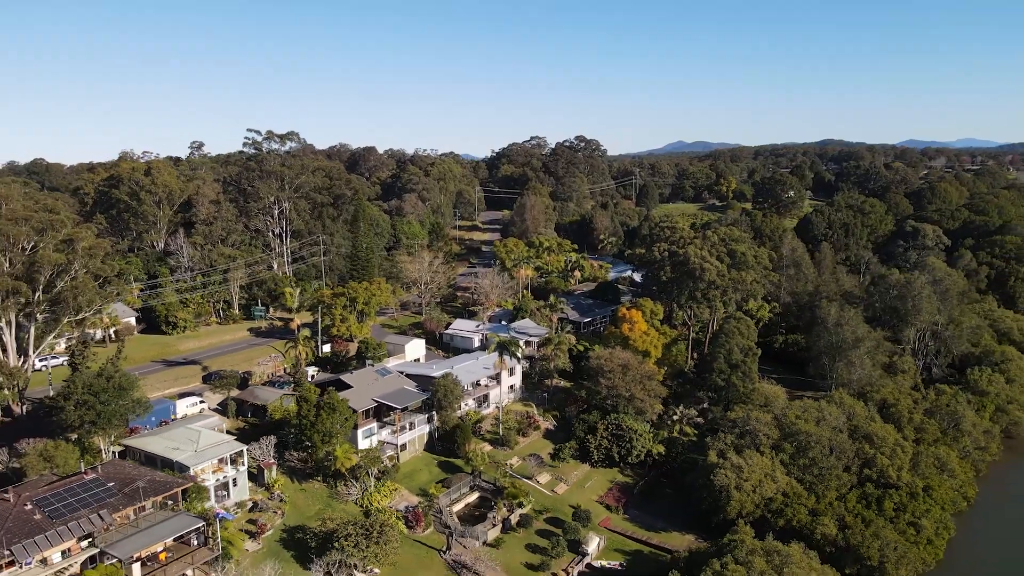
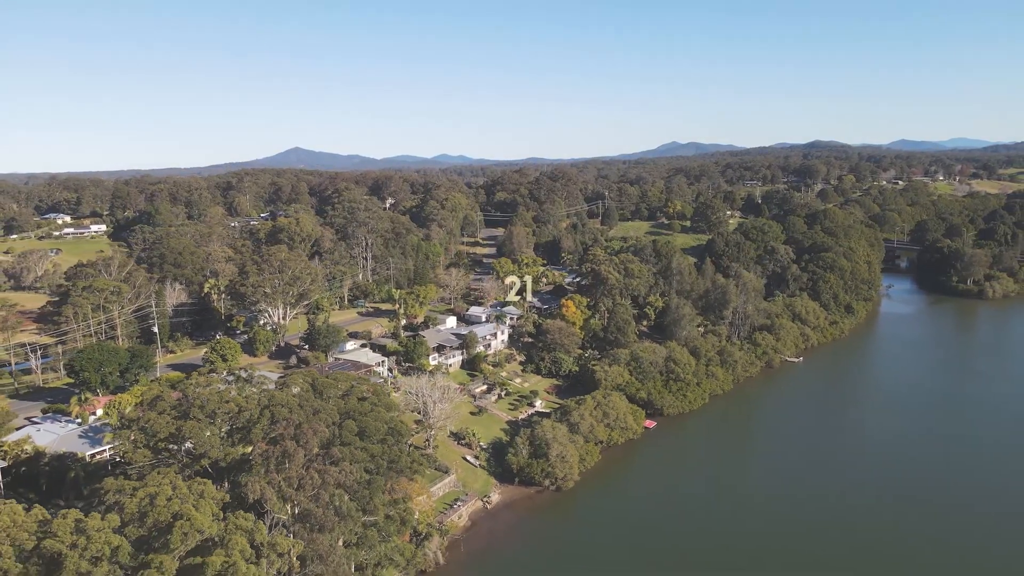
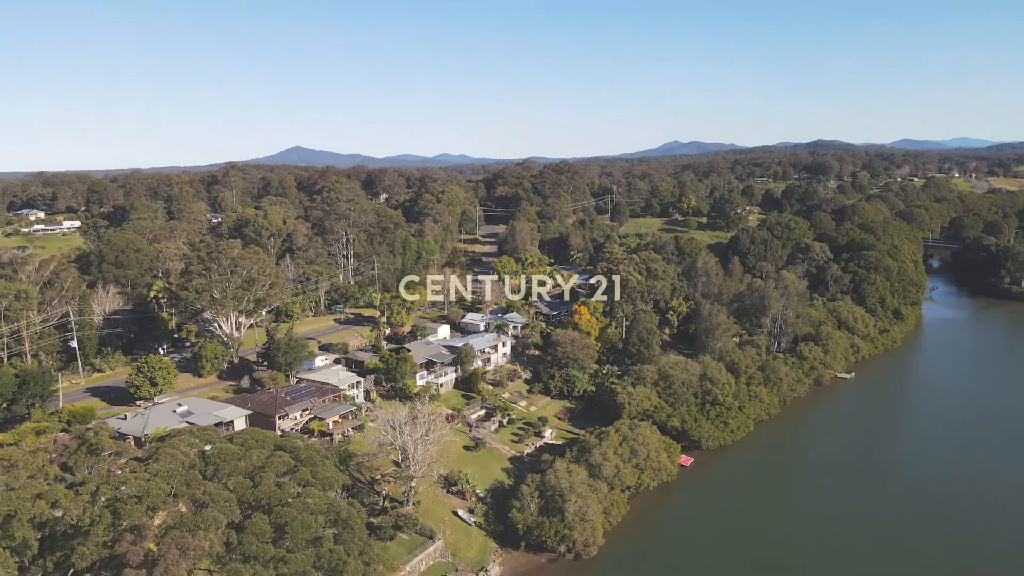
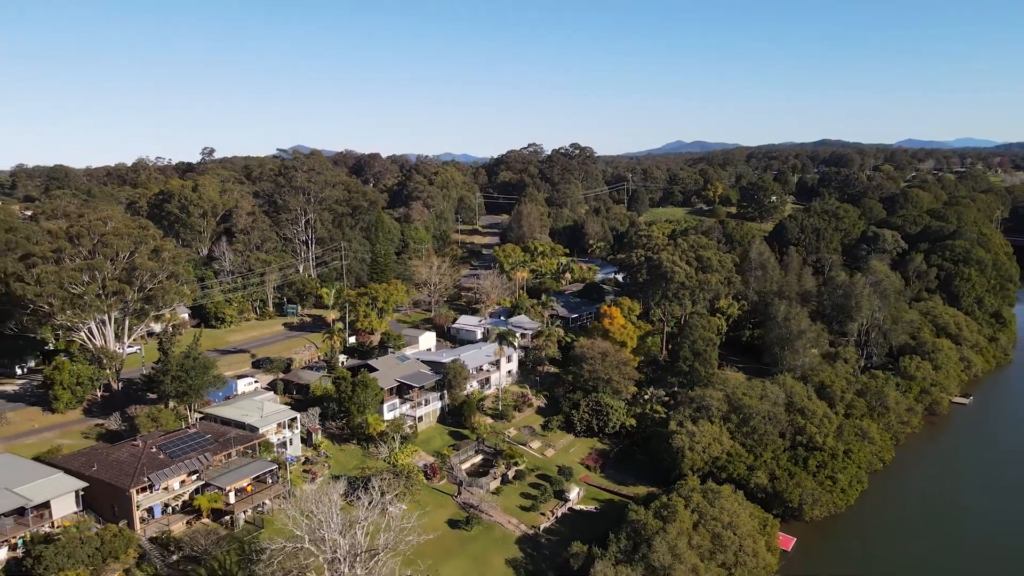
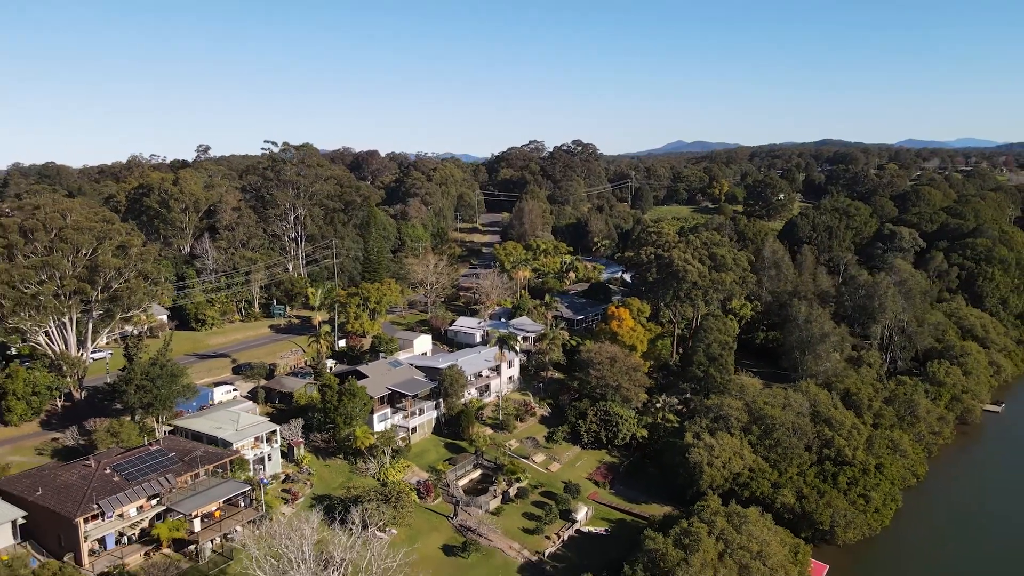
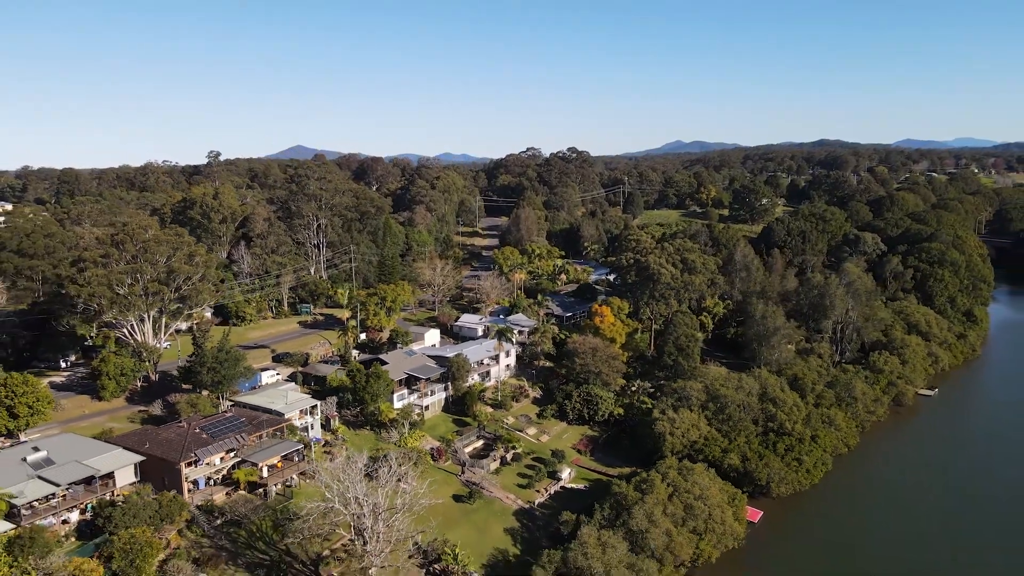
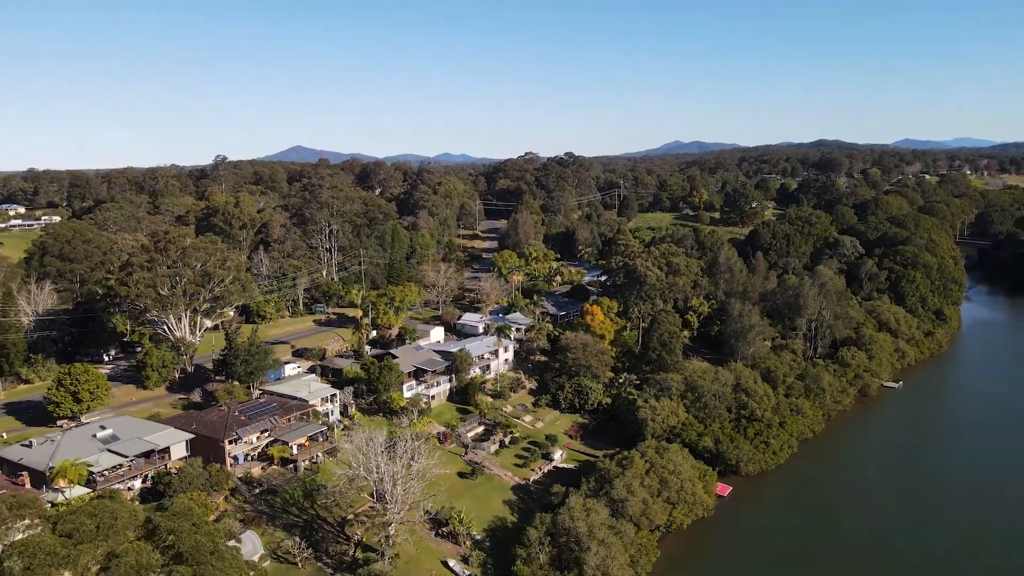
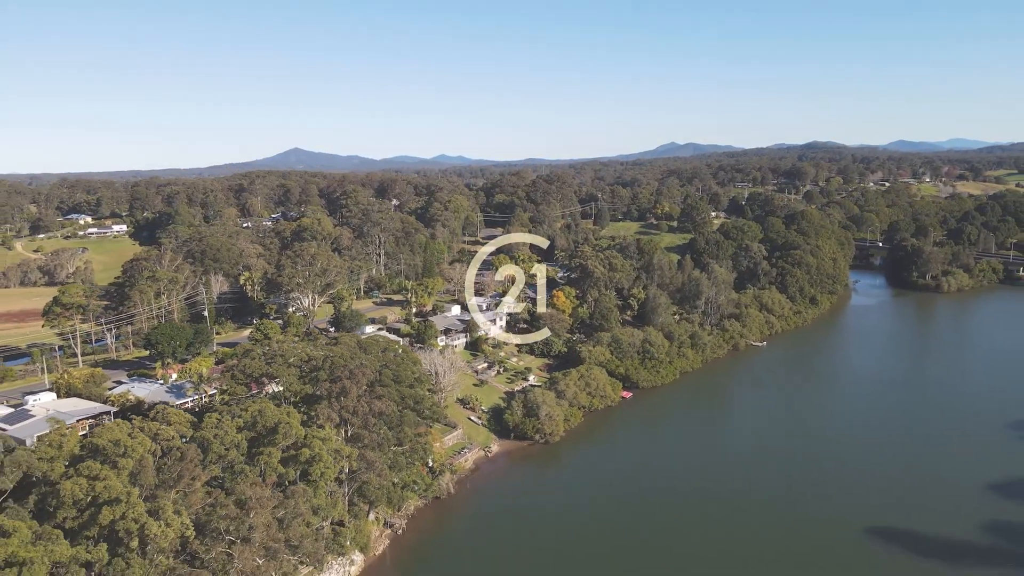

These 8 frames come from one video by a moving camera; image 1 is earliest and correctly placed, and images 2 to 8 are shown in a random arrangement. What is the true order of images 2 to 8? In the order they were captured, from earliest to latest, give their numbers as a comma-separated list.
5, 4, 6, 7, 3, 2, 8
